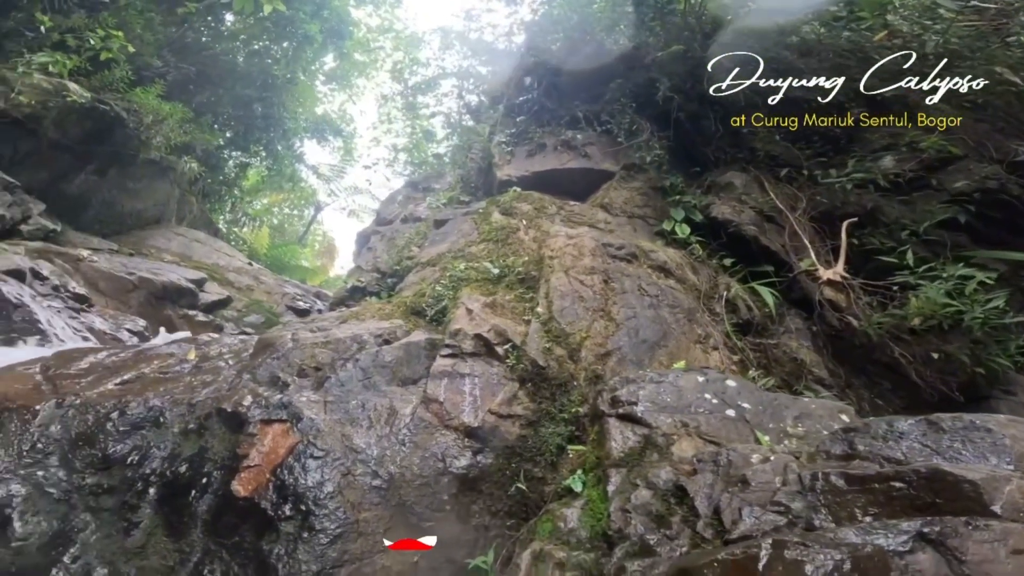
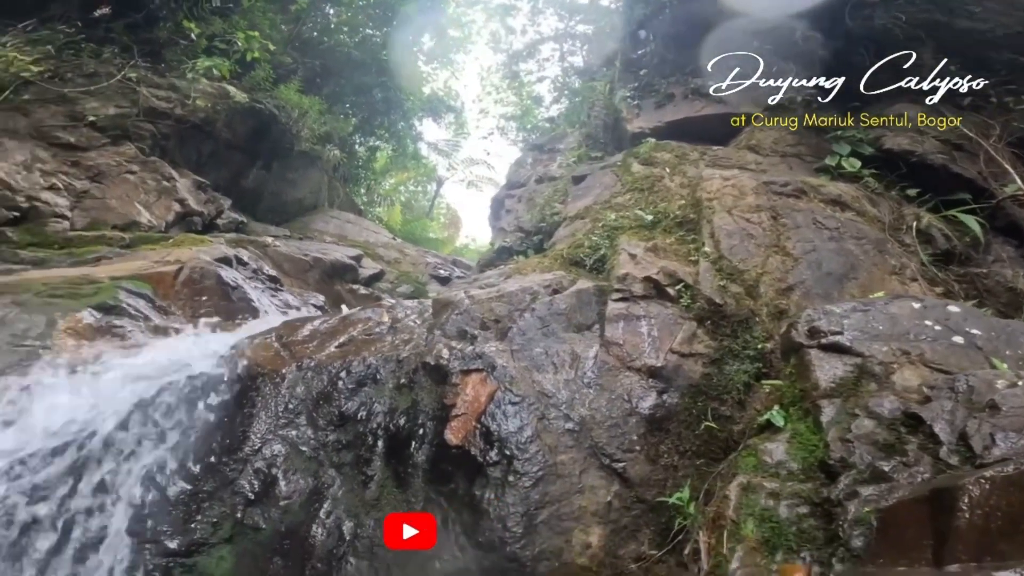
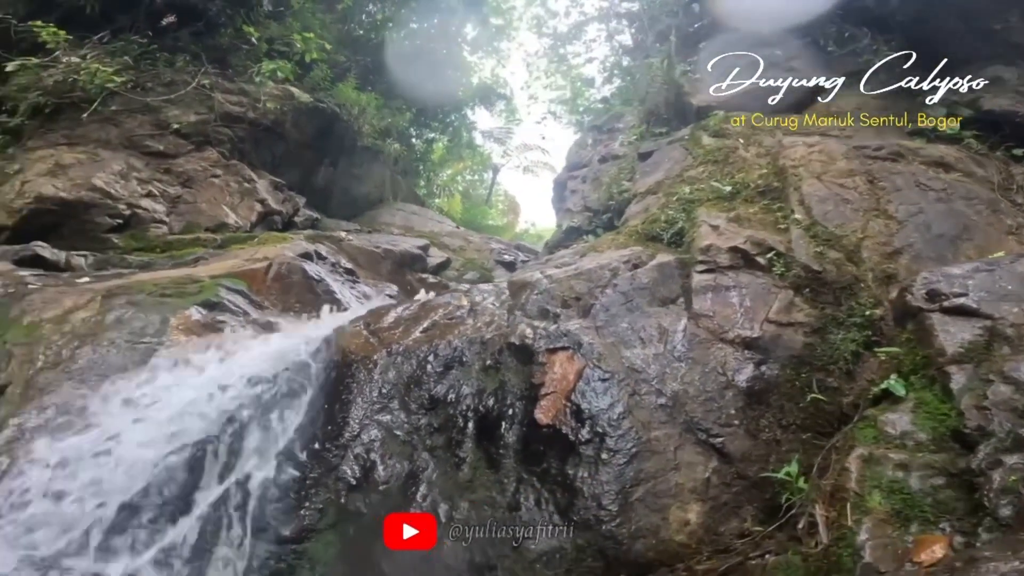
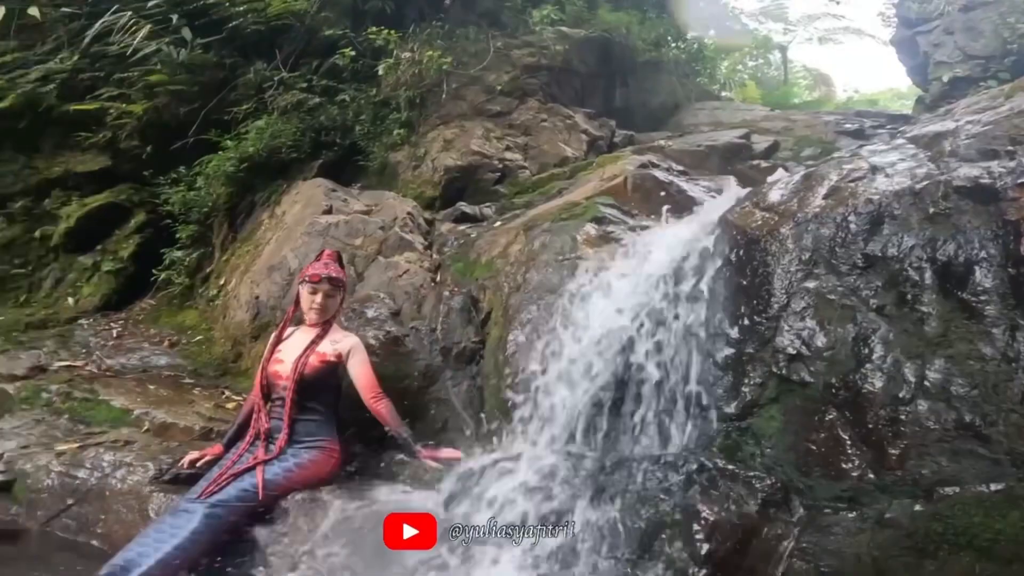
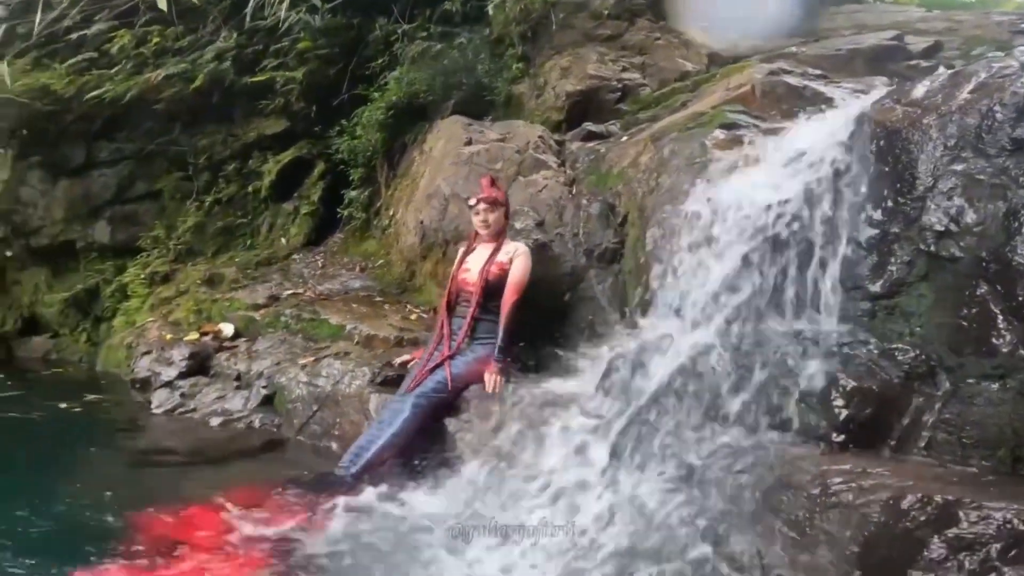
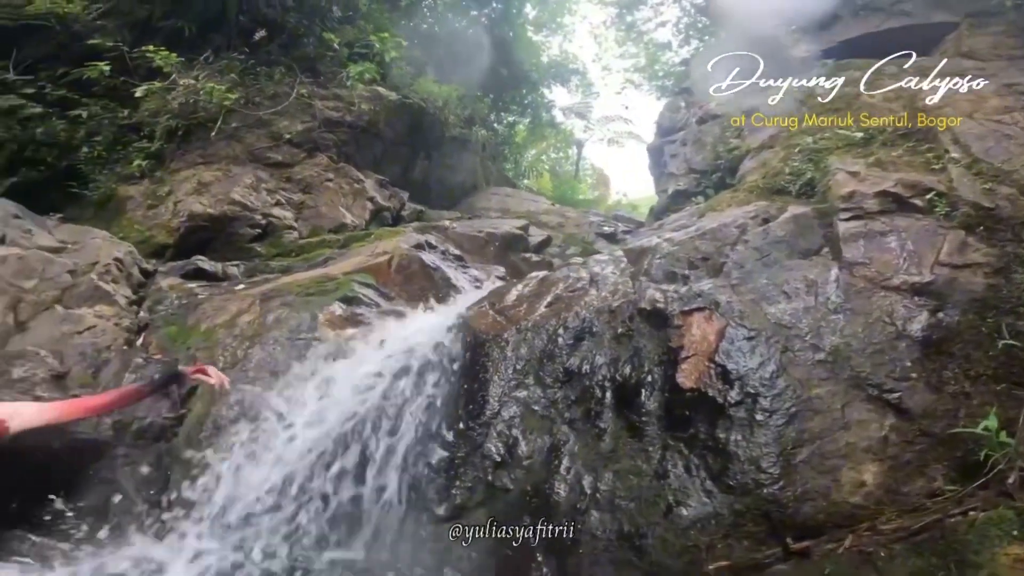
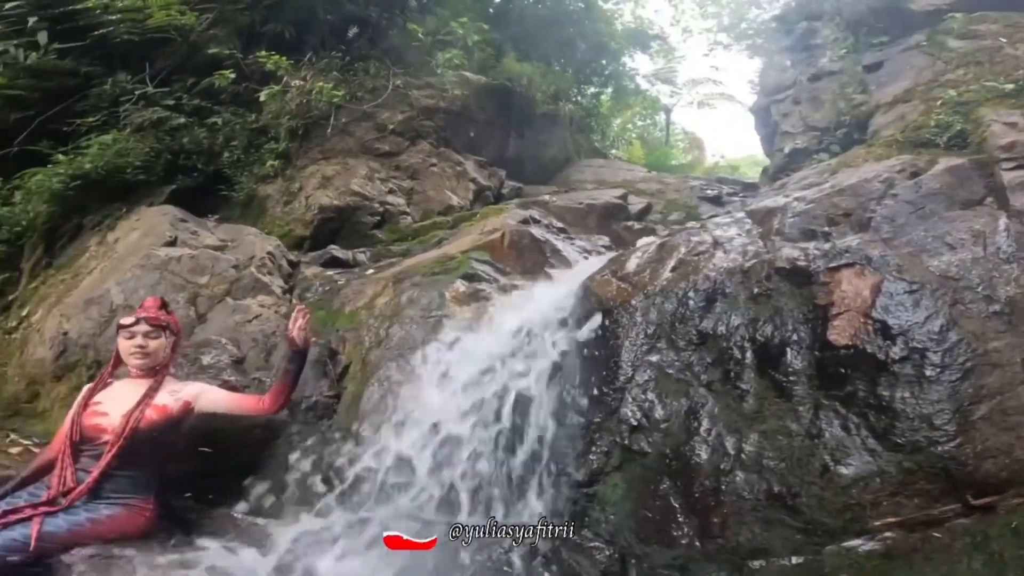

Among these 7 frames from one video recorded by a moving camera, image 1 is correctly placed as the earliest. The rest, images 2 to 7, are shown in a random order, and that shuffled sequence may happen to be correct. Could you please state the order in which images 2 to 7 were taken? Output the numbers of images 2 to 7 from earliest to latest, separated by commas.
2, 3, 6, 7, 4, 5
